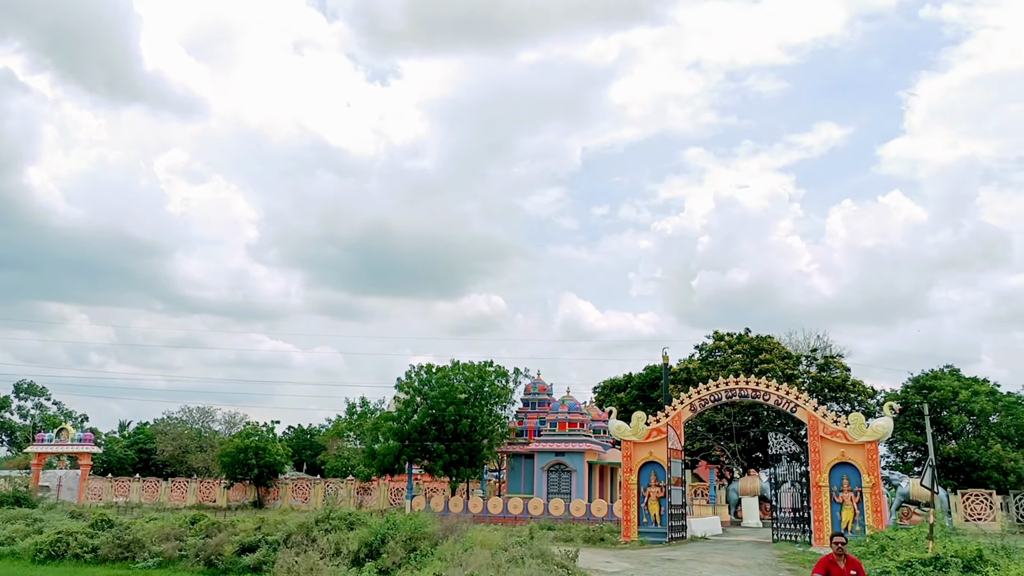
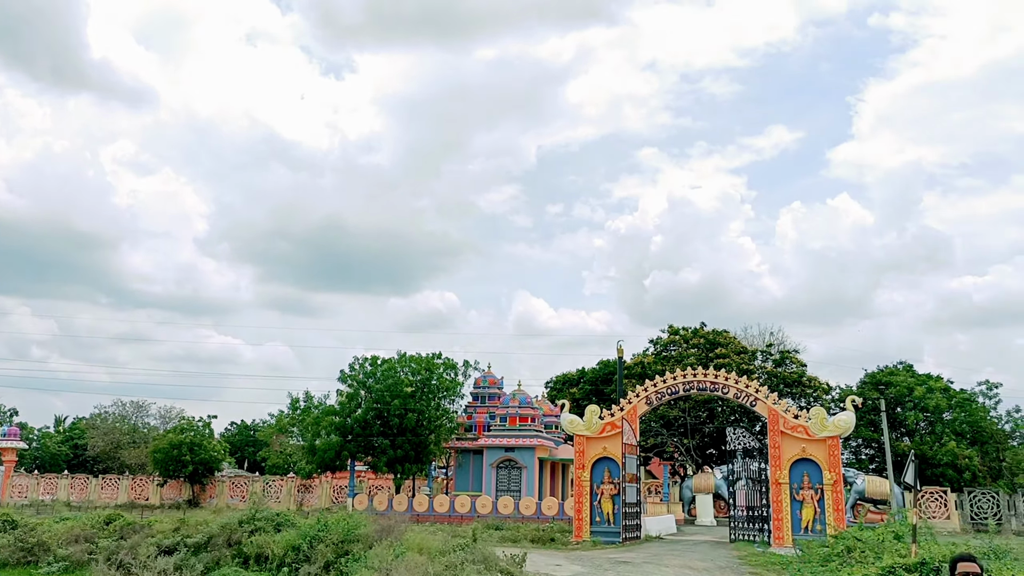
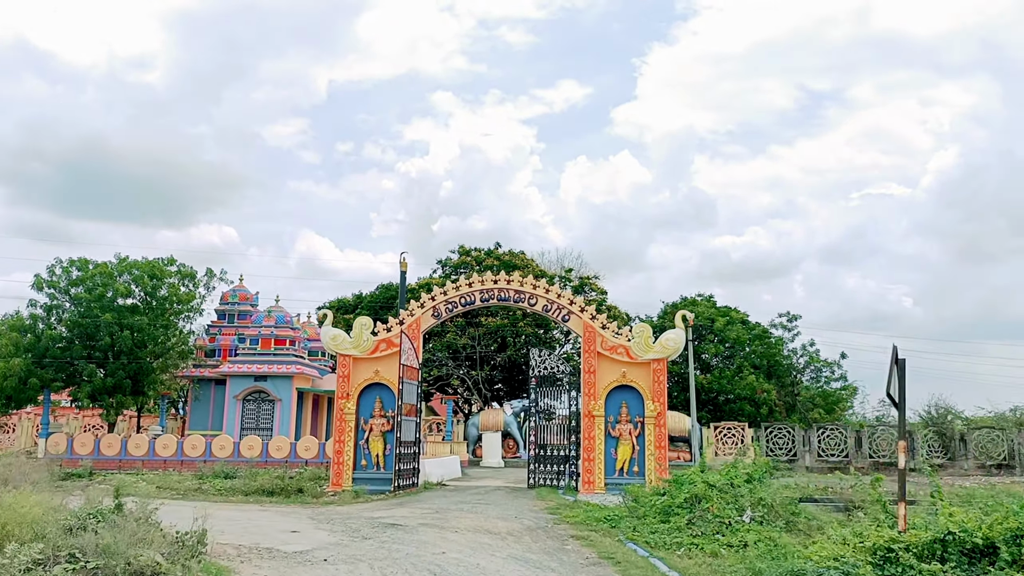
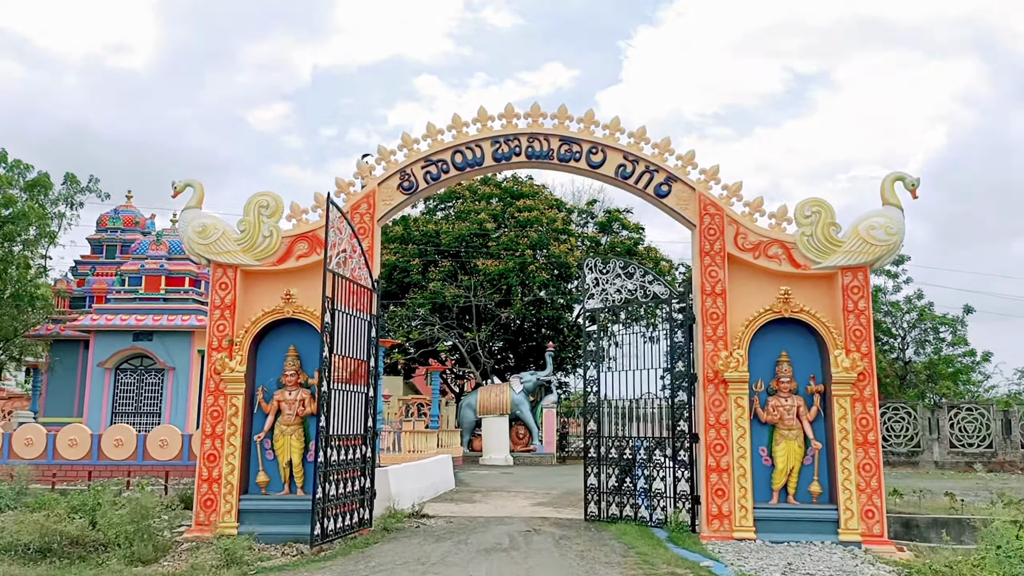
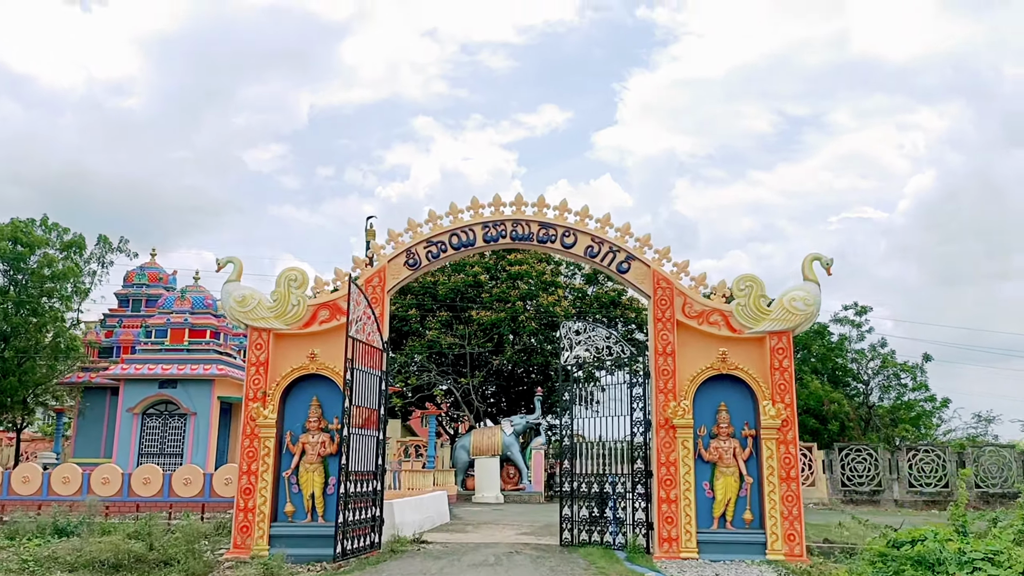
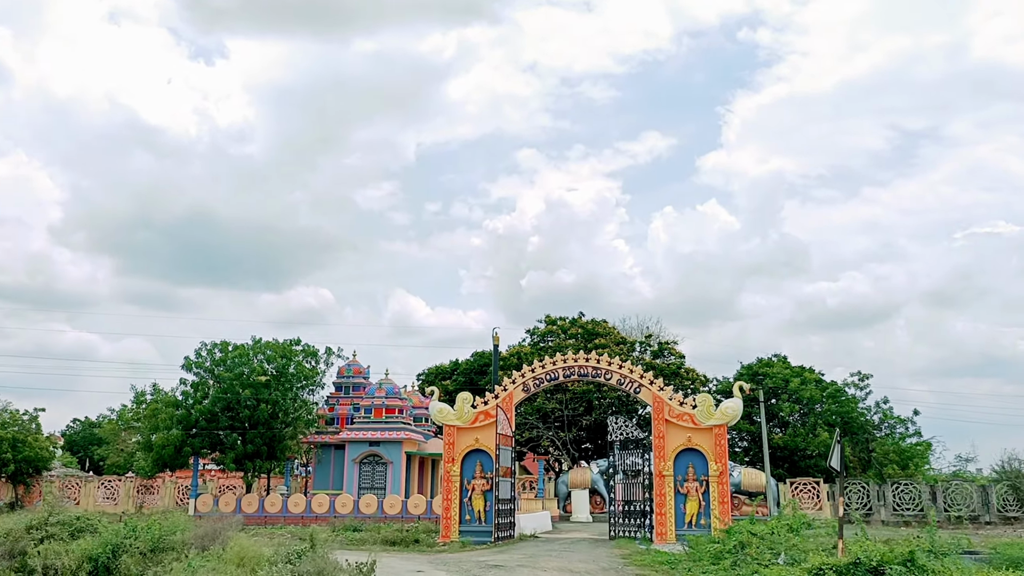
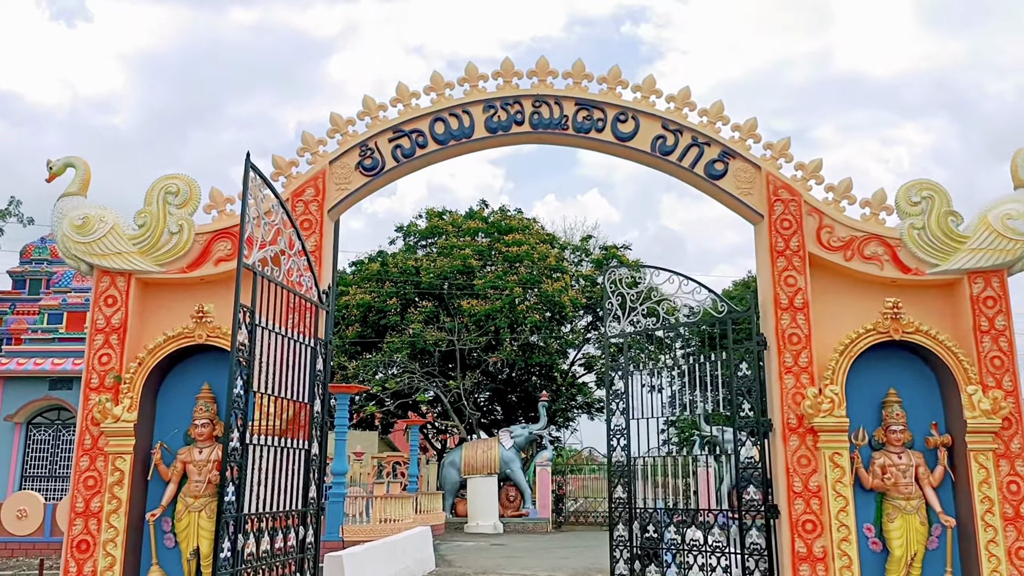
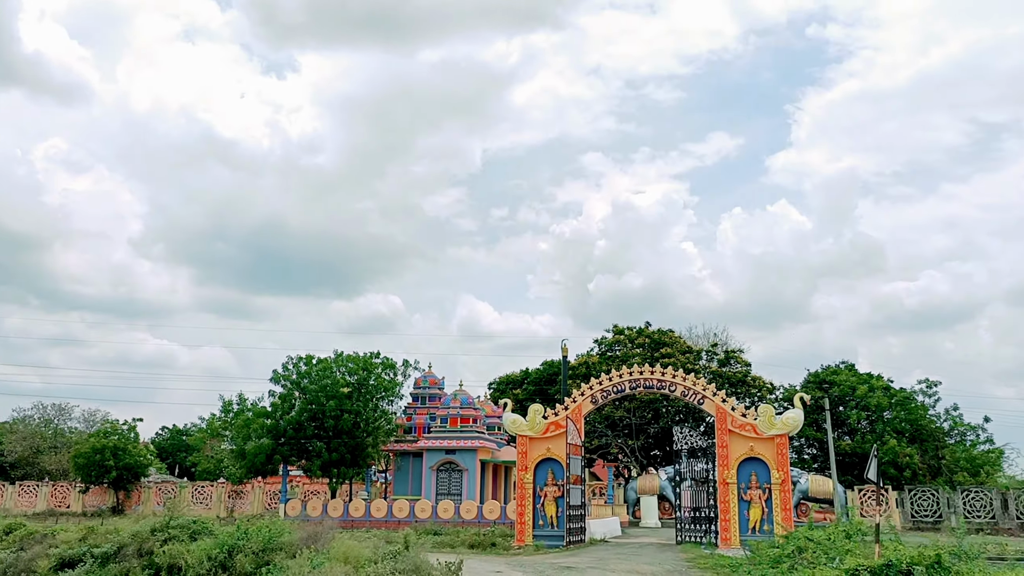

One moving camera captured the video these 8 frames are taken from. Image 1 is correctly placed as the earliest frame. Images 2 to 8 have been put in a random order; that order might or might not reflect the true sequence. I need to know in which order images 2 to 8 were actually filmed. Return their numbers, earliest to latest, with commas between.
2, 8, 6, 3, 5, 4, 7
